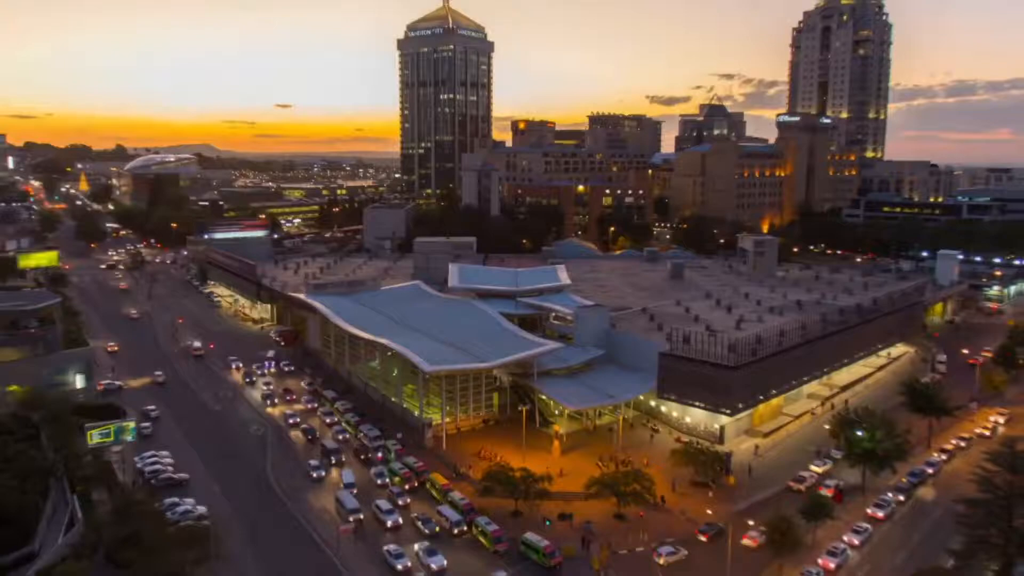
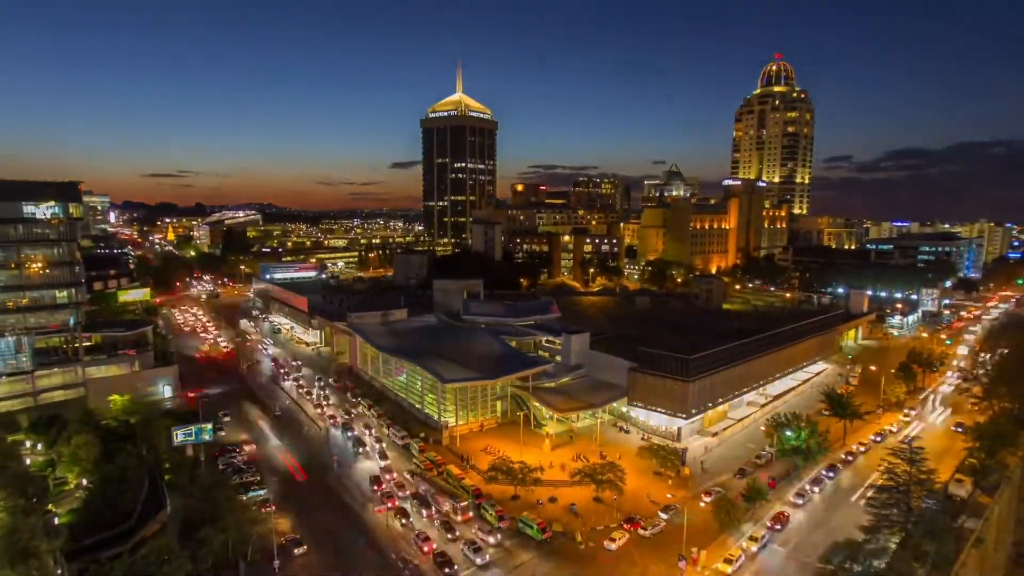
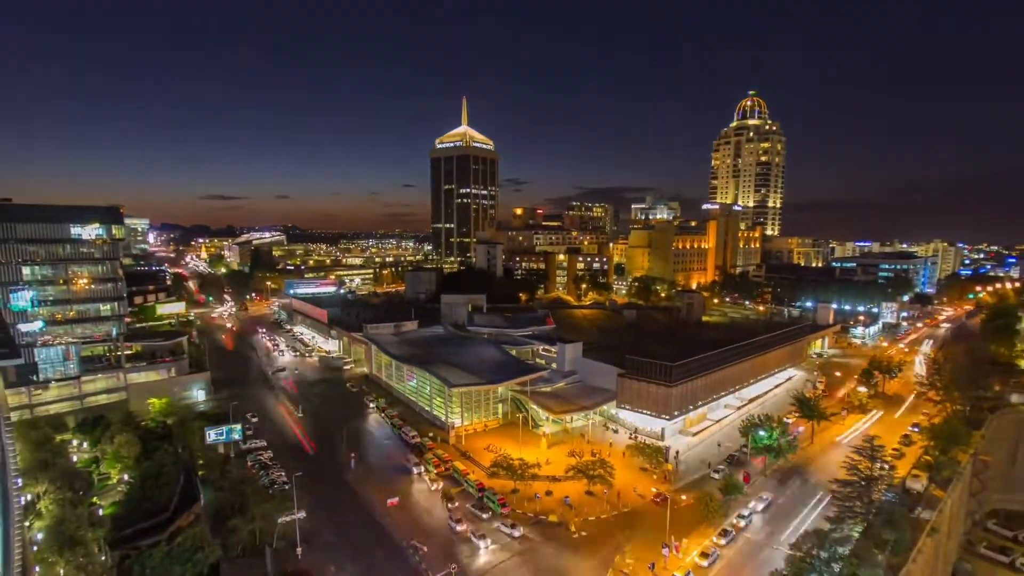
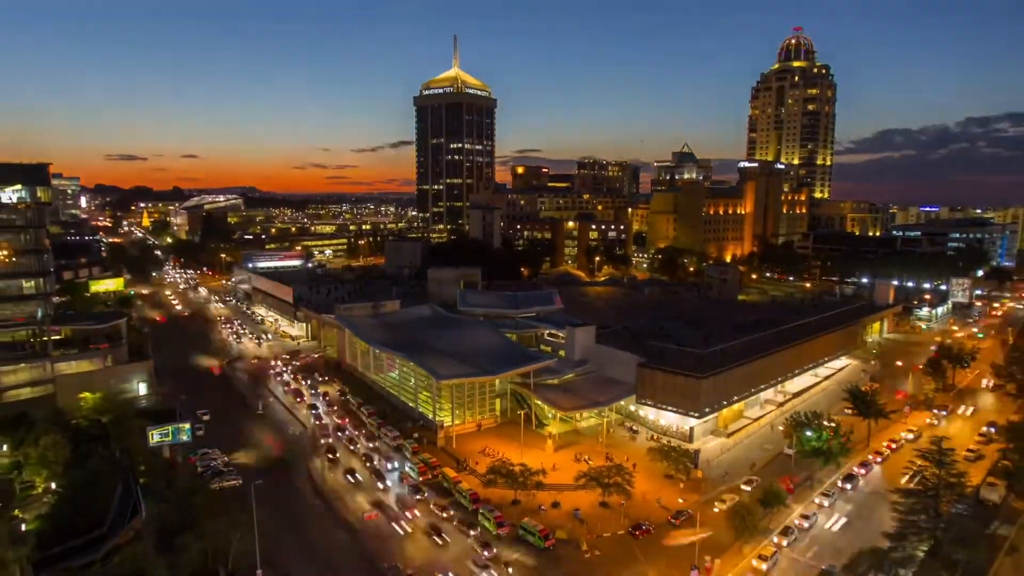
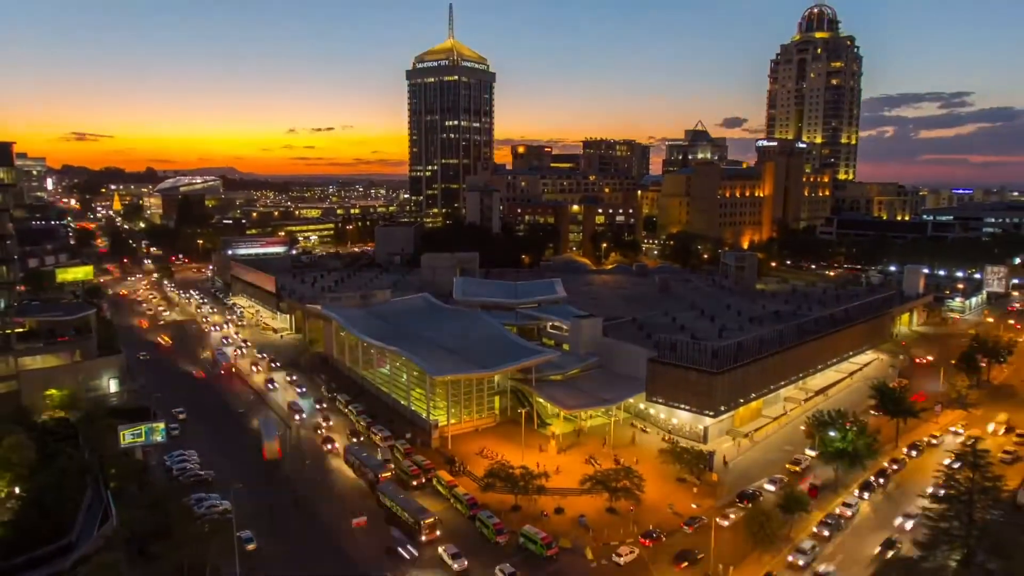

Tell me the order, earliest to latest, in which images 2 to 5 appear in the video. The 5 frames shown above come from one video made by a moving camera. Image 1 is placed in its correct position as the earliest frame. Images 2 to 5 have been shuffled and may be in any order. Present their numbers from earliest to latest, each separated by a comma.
5, 4, 2, 3
